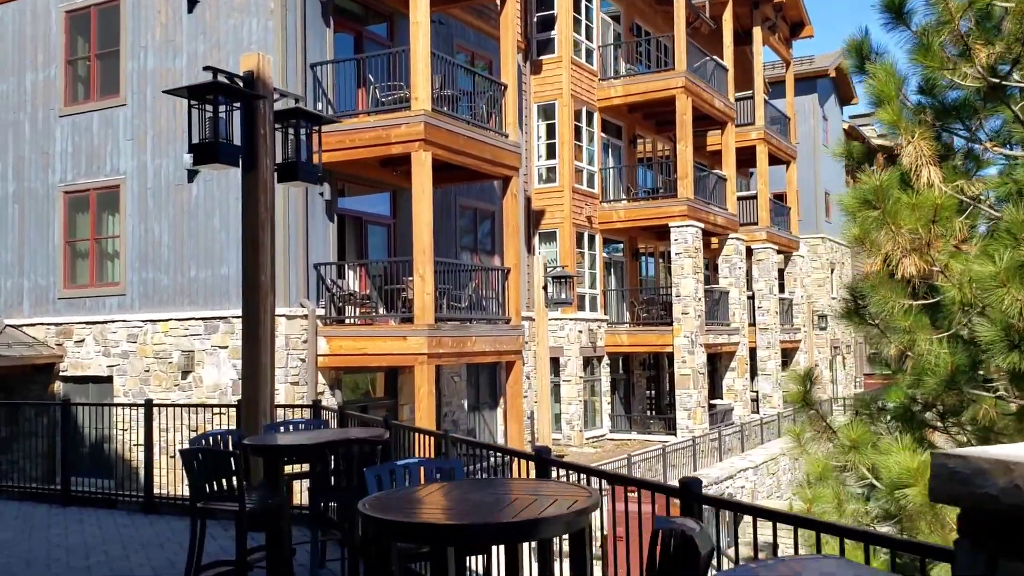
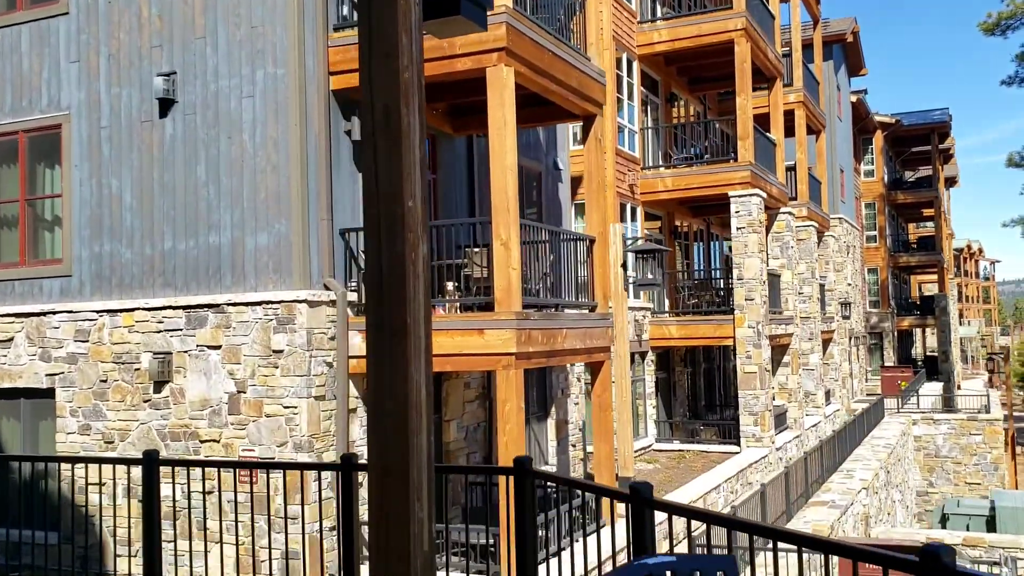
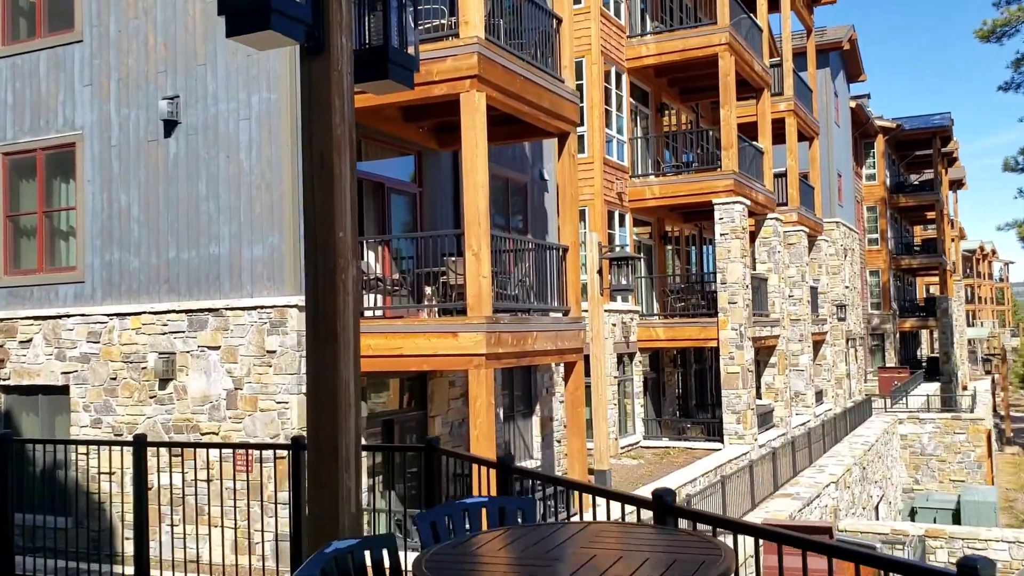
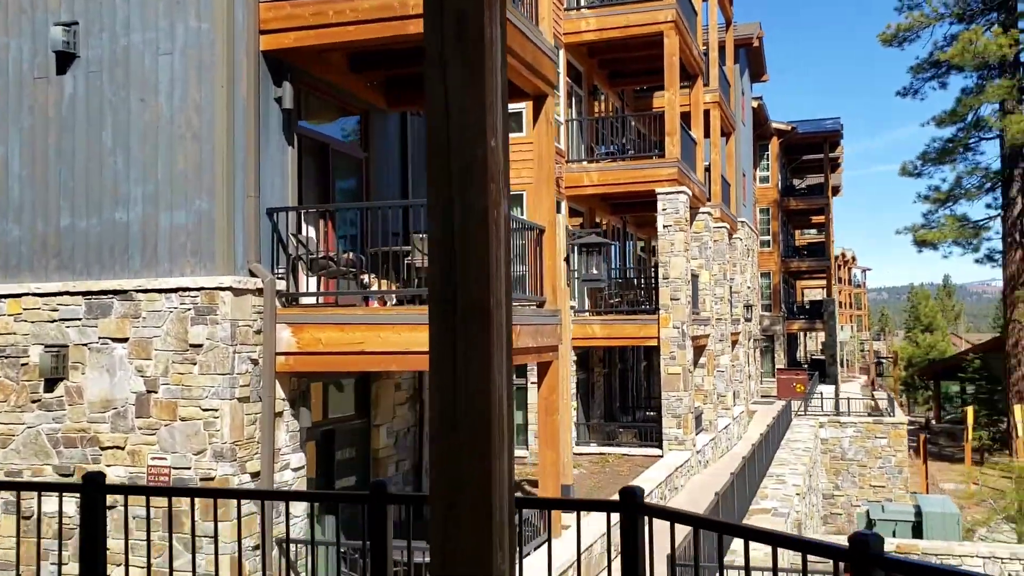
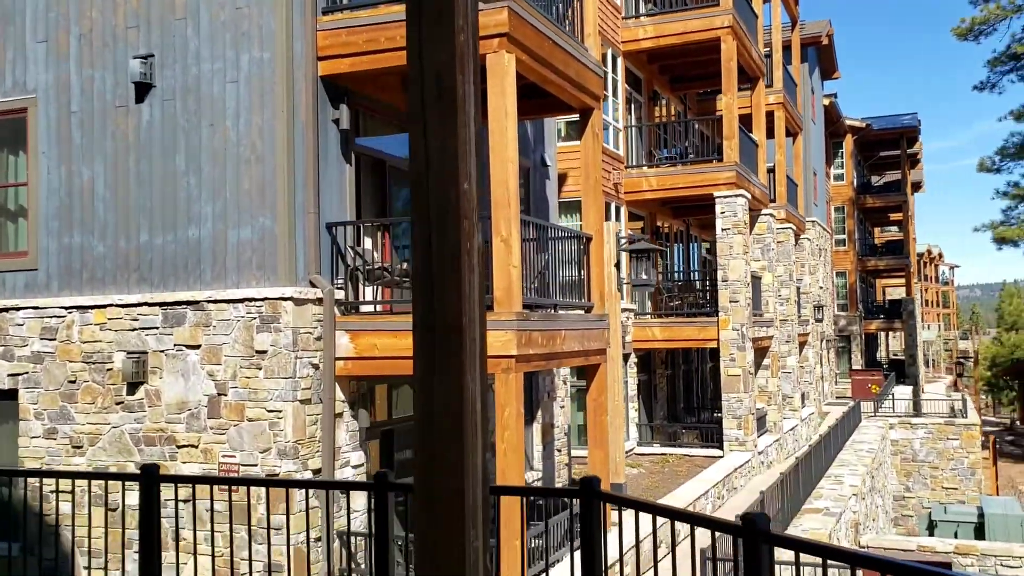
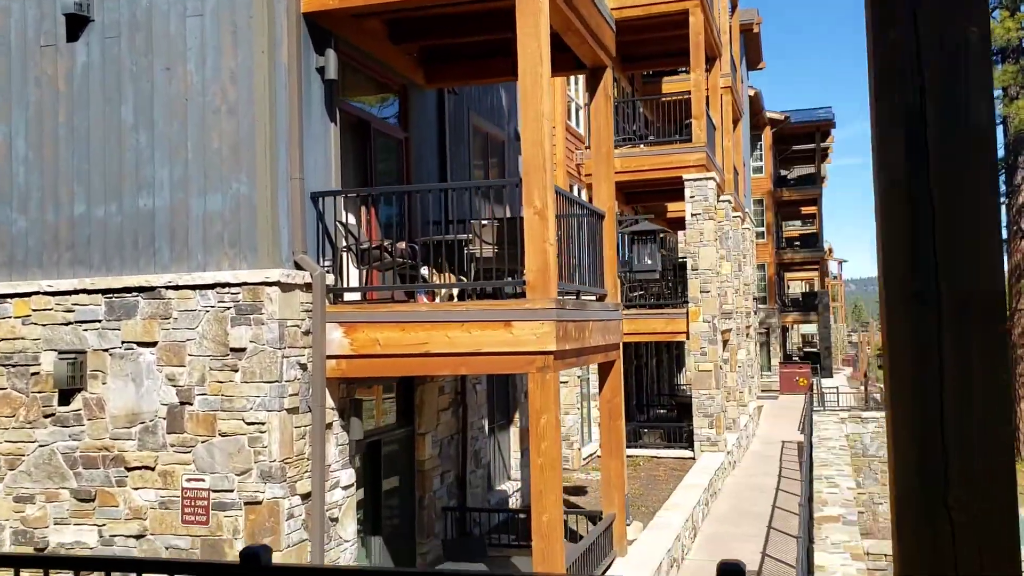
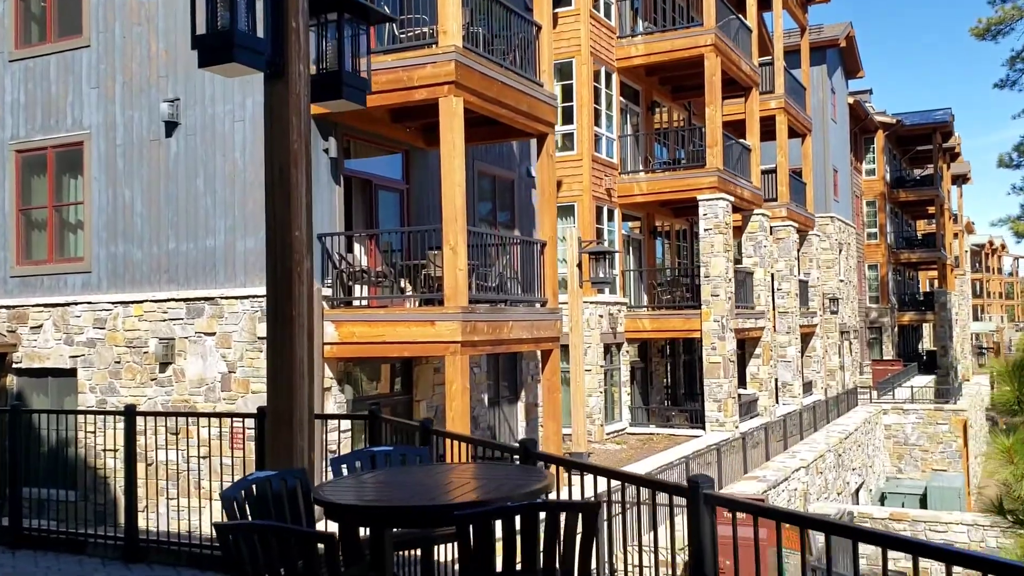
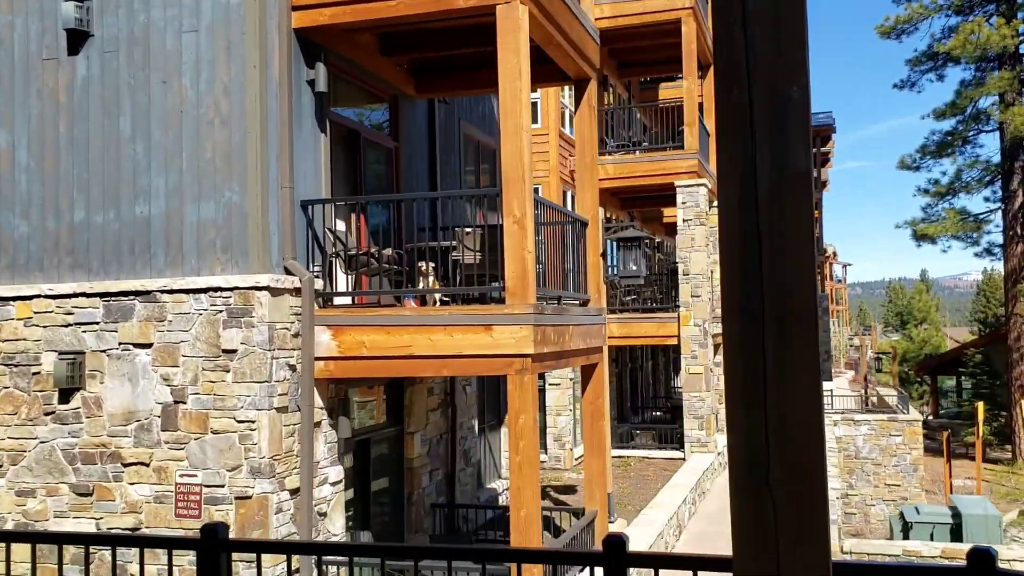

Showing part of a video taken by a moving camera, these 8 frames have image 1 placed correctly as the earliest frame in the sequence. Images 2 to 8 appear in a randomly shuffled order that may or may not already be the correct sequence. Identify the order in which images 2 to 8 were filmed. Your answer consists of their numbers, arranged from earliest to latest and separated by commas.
7, 3, 2, 5, 4, 8, 6
